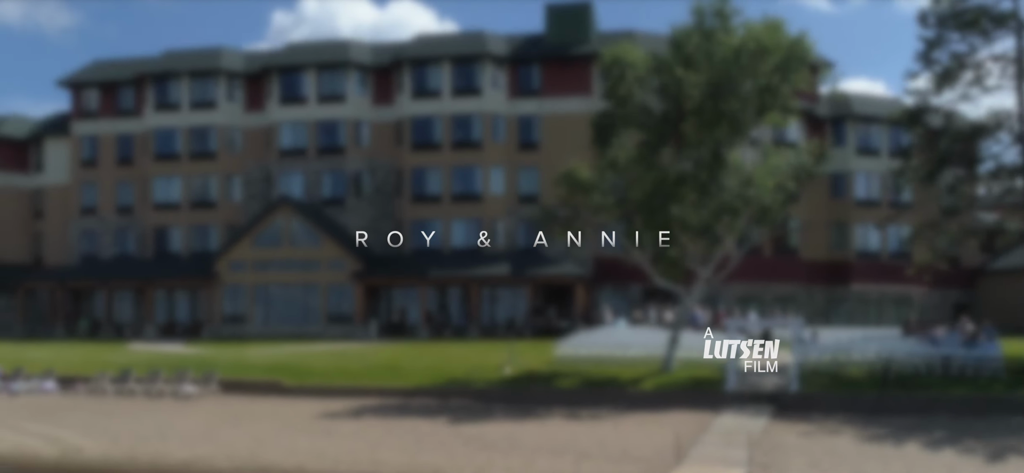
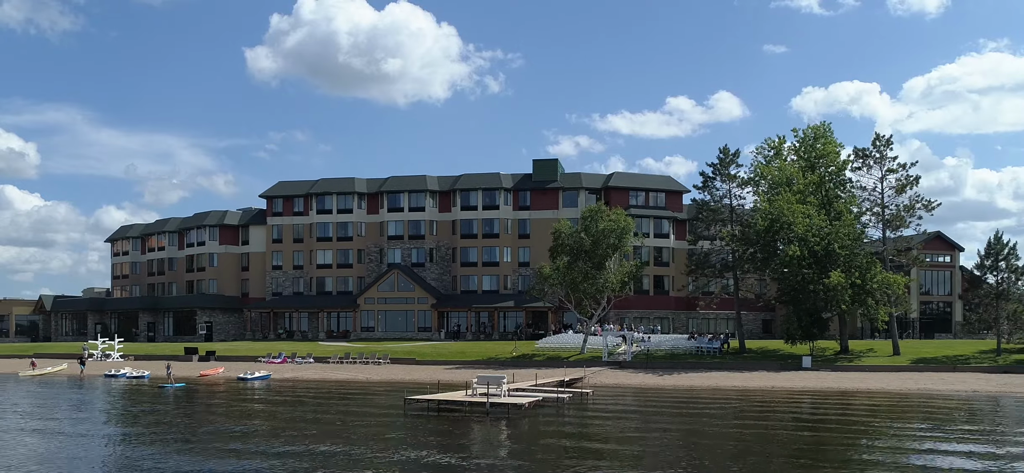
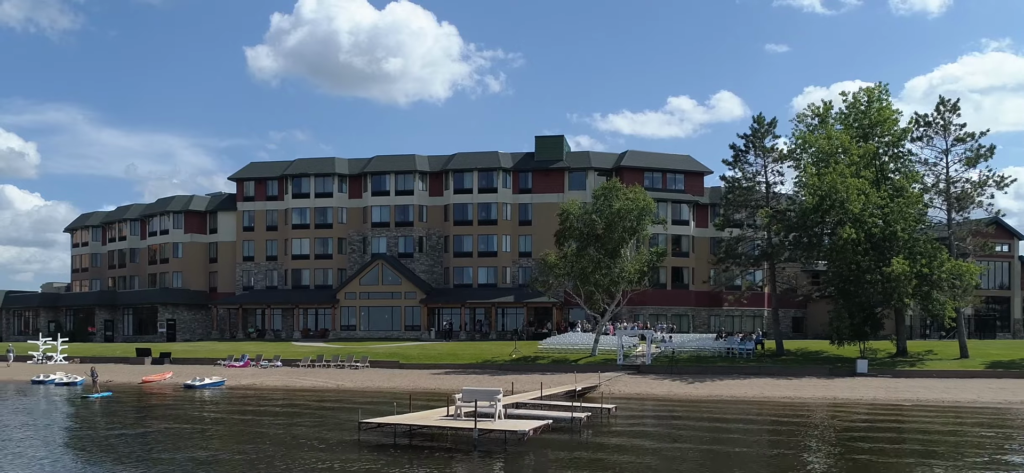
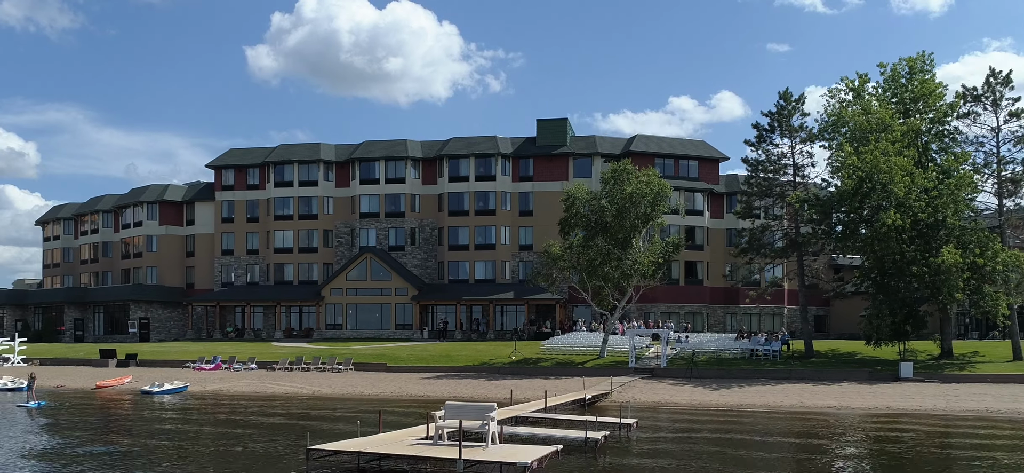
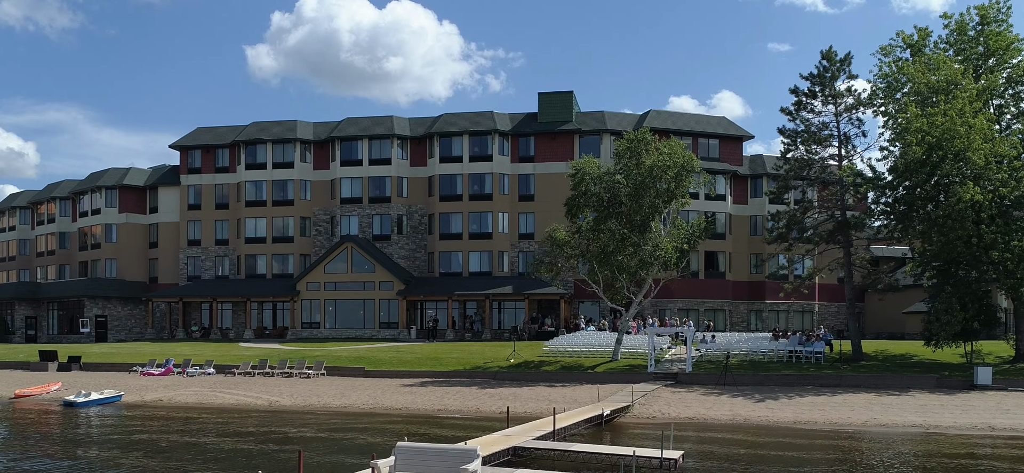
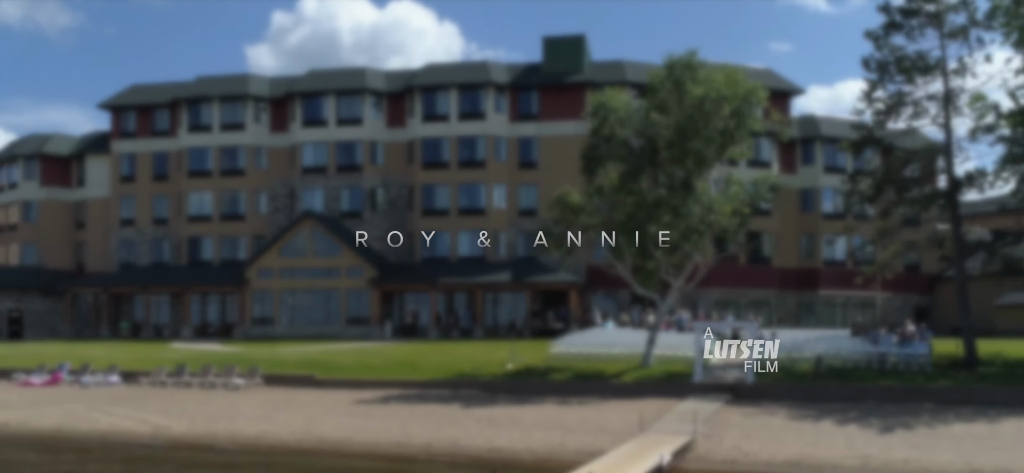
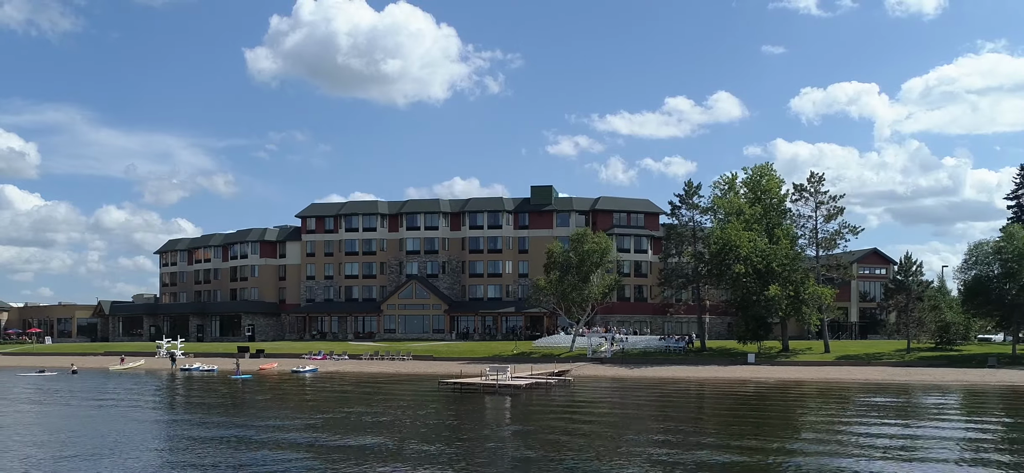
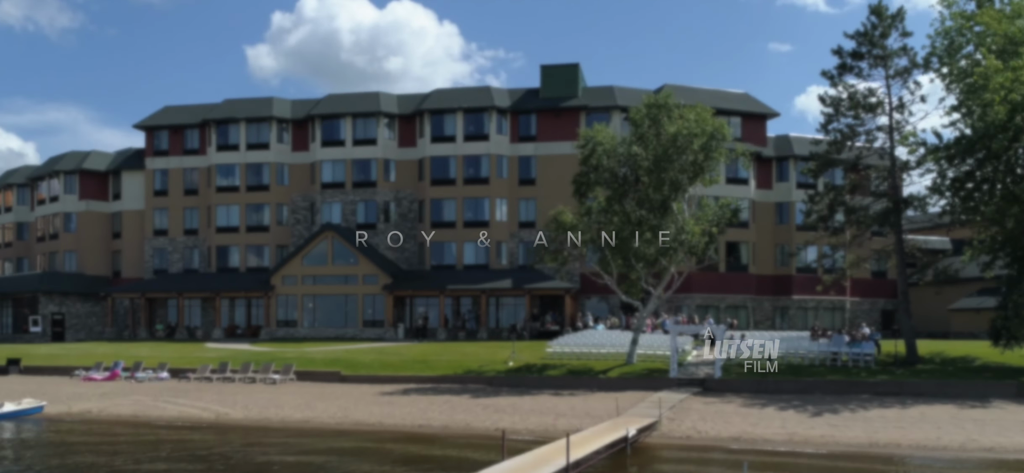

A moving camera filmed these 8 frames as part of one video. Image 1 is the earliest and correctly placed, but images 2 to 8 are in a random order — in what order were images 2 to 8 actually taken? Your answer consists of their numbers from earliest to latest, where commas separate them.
6, 8, 5, 4, 3, 2, 7
